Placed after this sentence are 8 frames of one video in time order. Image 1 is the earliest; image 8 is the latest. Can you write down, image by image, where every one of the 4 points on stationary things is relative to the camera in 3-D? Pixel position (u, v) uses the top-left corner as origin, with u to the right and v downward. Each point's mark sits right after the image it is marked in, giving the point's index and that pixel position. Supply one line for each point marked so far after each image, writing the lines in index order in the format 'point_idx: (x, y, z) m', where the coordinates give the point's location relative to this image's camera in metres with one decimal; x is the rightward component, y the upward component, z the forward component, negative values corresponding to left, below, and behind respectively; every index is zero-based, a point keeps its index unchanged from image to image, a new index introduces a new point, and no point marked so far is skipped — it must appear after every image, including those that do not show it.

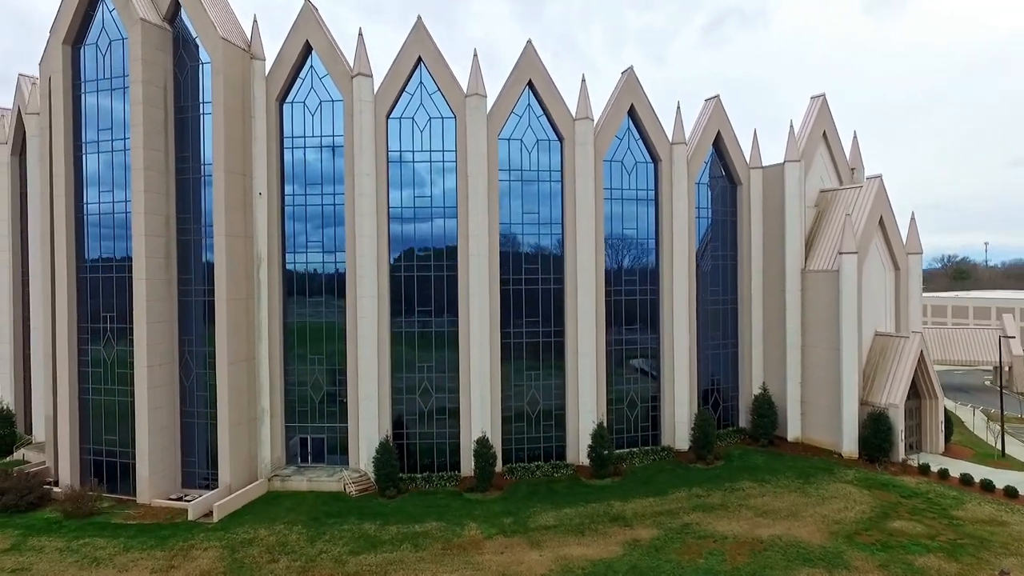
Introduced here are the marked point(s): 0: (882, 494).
0: (+13.1, -7.3, +18.2) m
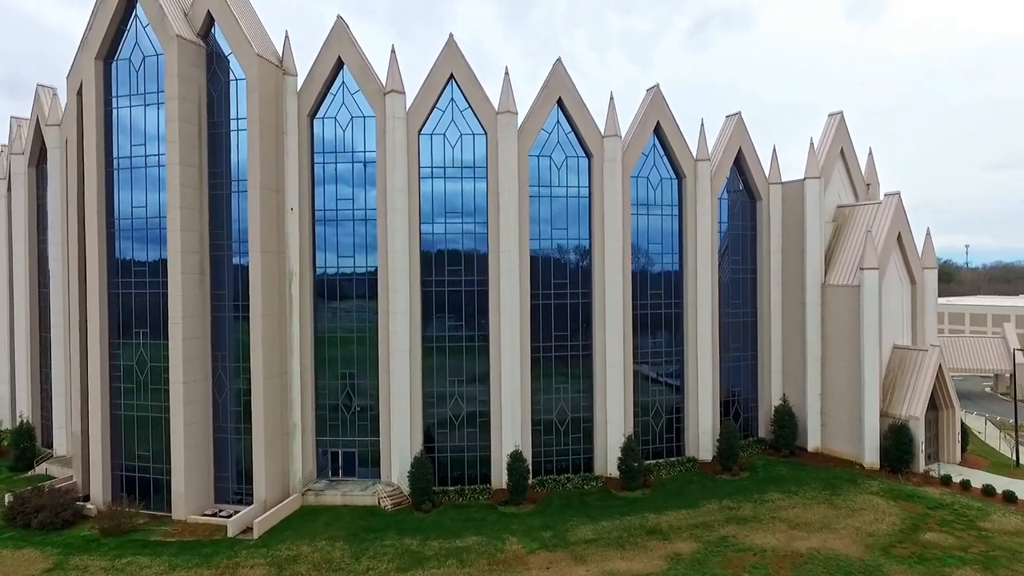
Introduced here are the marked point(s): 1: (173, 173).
0: (+14.4, -7.9, +18.7) m
1: (-13.0, +4.4, +19.9) m
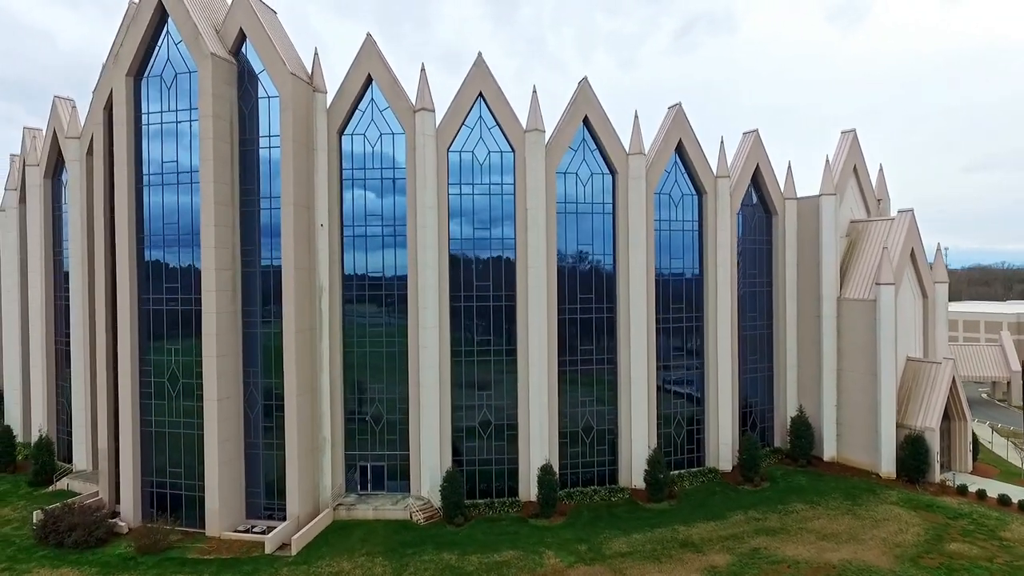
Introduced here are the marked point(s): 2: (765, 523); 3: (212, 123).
0: (+15.7, -8.5, +19.4) m
1: (-11.8, +3.8, +20.0) m
2: (+9.8, -9.0, +19.8) m
3: (-11.5, +6.3, +19.9) m
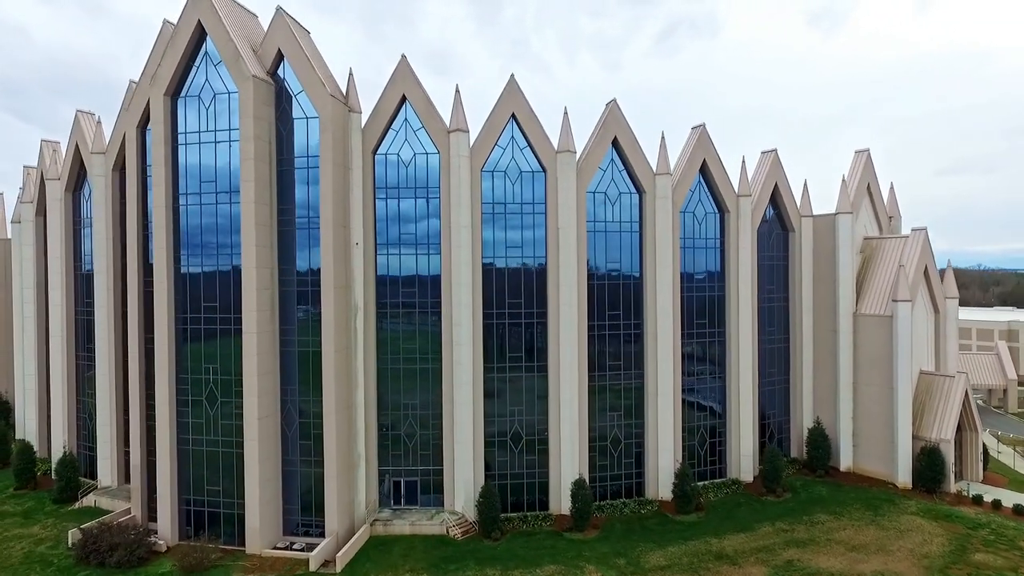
0: (+17.2, -9.3, +20.2) m
1: (-10.3, +3.0, +20.1) m
2: (+11.2, -9.8, +20.5) m
3: (-10.1, +5.6, +20.1) m
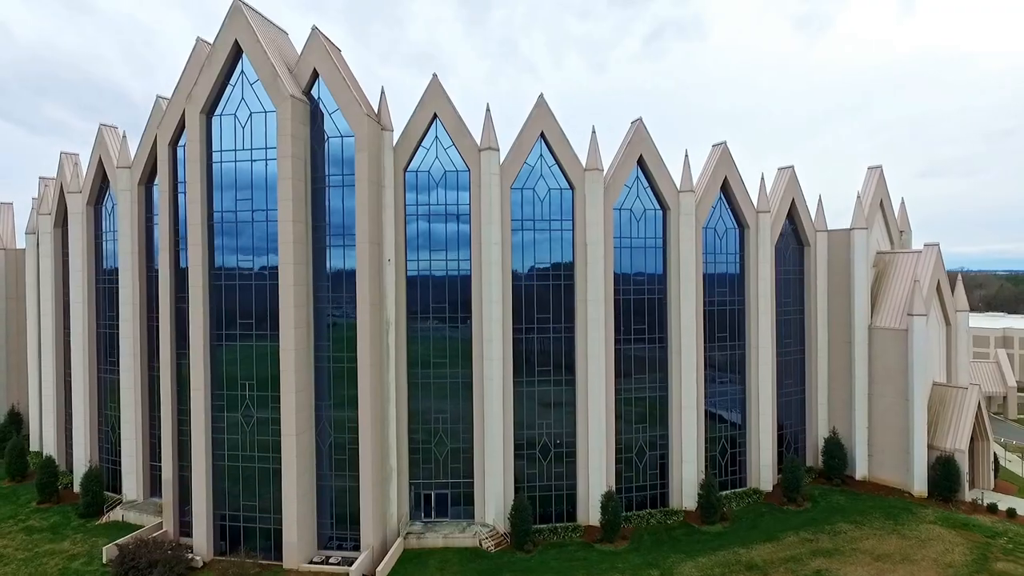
0: (+18.5, -10.0, +20.9) m
1: (-8.9, +2.3, +20.4) m
2: (+12.6, -10.5, +21.1) m
3: (-8.7, +4.9, +20.3) m
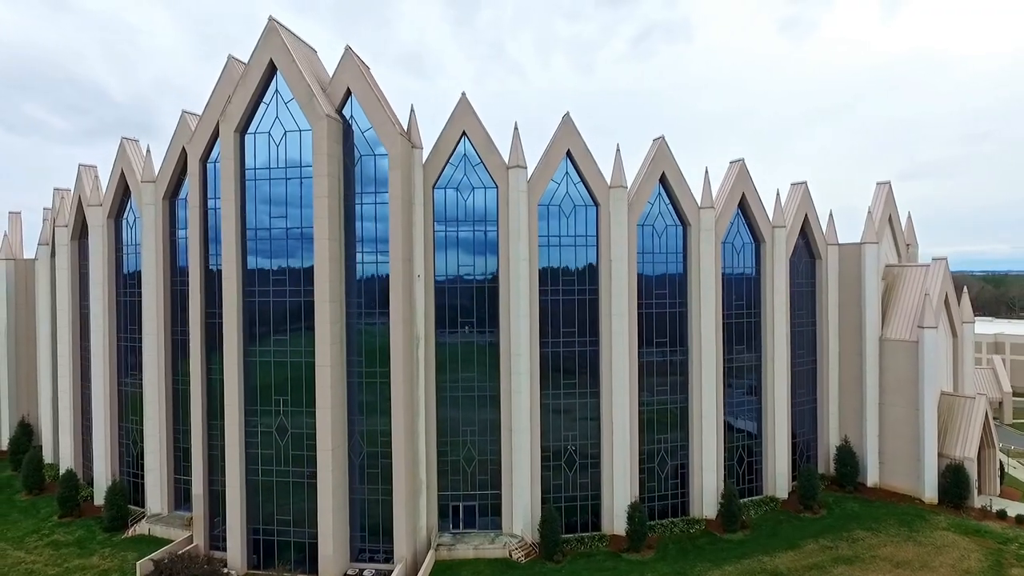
0: (+19.8, -10.6, +21.7) m
1: (-7.7, +1.7, +20.6) m
2: (+13.8, -11.1, +21.8) m
3: (-7.4, +4.2, +20.6) m
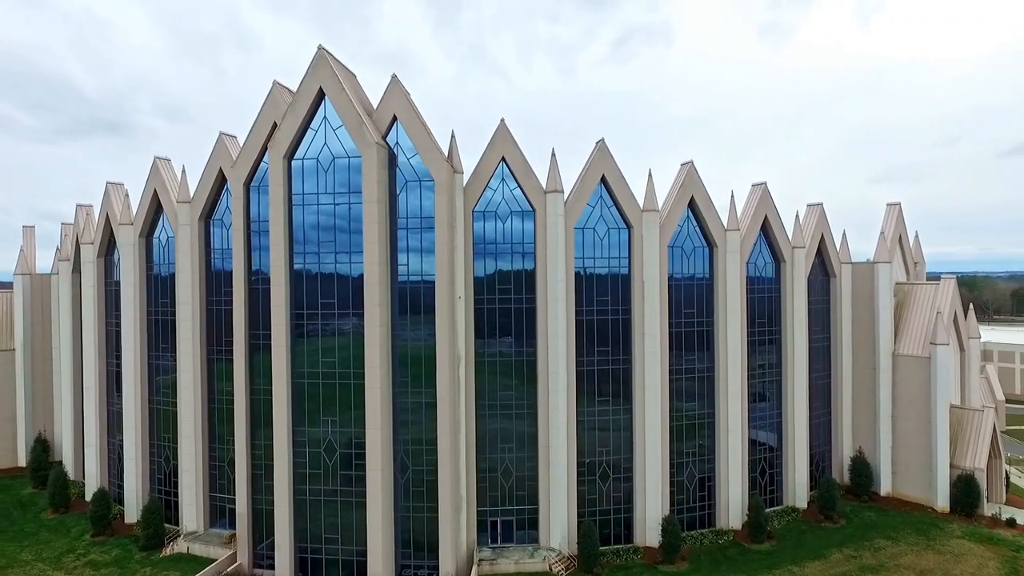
0: (+21.6, -11.6, +23.0) m
1: (-5.9, +0.7, +21.1) m
2: (+15.6, -12.1, +22.9) m
3: (-5.6, +3.3, +21.1) m
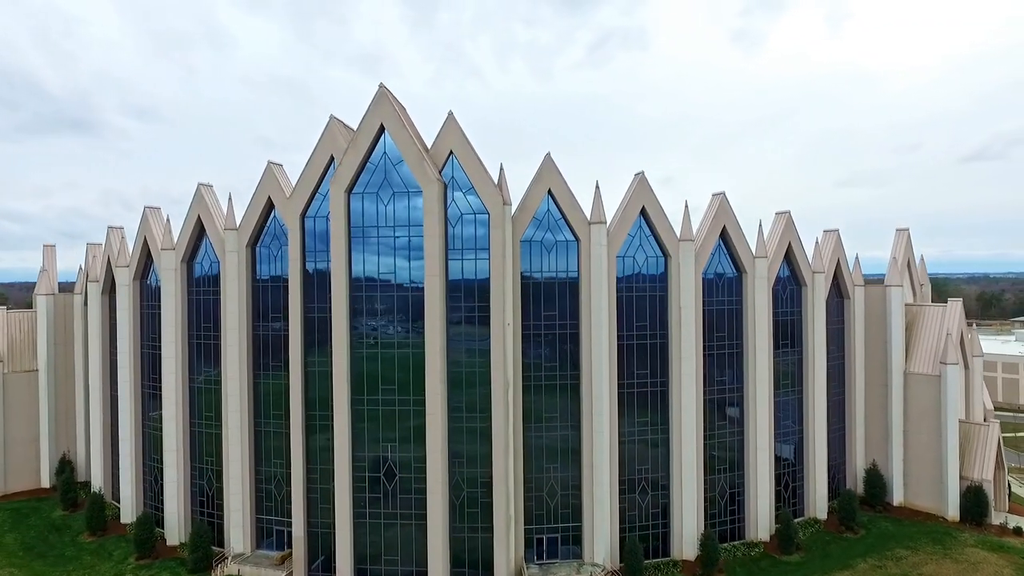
0: (+23.8, -12.9, +24.8) m
1: (-3.6, -0.6, +22.0) m
2: (+17.8, -13.4, +24.4) m
3: (-3.3, +2.0, +22.0) m
